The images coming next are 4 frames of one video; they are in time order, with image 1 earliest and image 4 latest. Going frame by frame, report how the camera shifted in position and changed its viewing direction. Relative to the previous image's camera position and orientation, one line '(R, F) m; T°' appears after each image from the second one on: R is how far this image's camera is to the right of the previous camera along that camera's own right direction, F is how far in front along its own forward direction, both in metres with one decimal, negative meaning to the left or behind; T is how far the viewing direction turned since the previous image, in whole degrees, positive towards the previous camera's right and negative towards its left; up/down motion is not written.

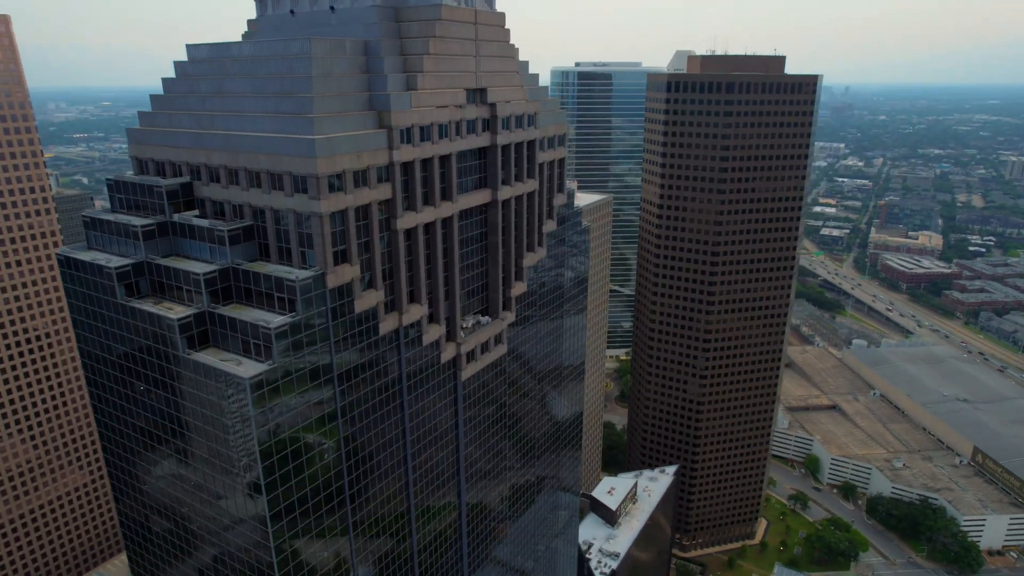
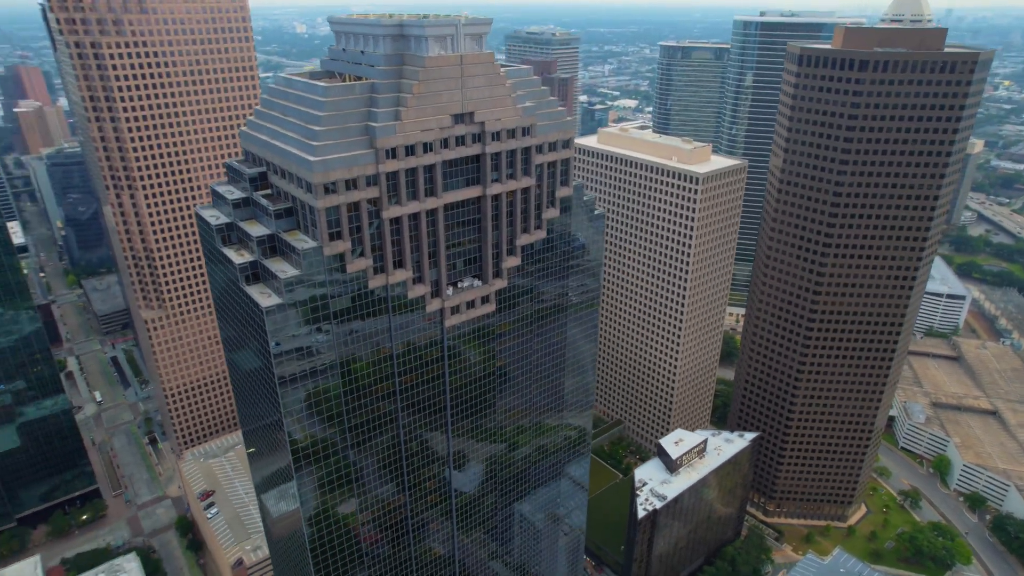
(+26.4, -13.8) m; -17°
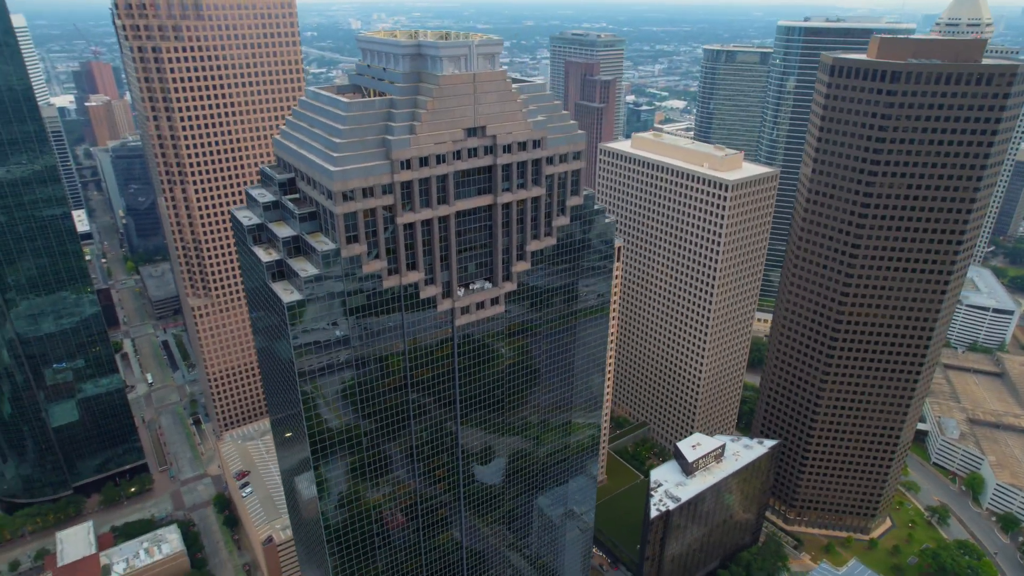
(+4.8, -4.7) m; -4°
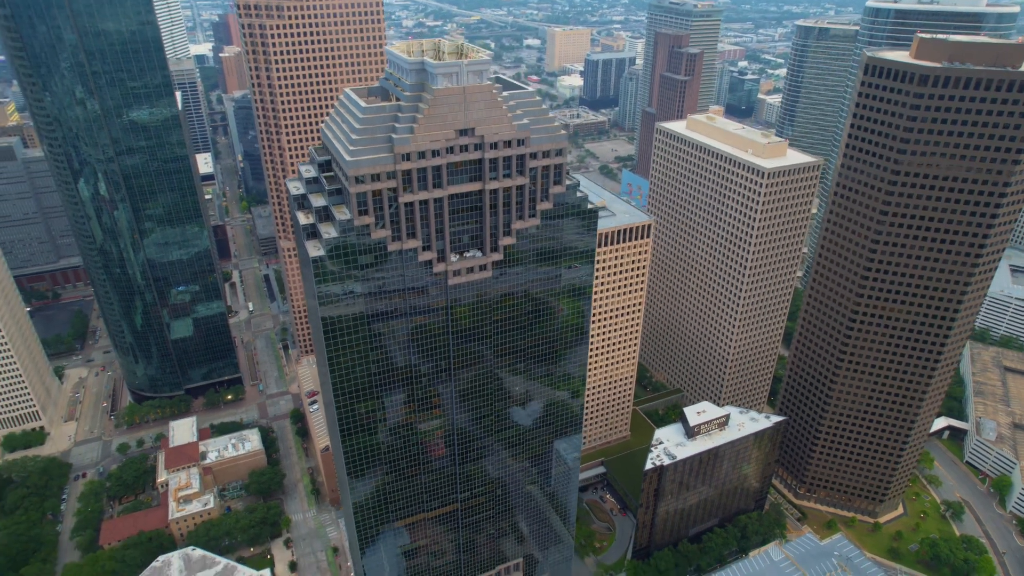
(+19.2, -18.4) m; -9°
